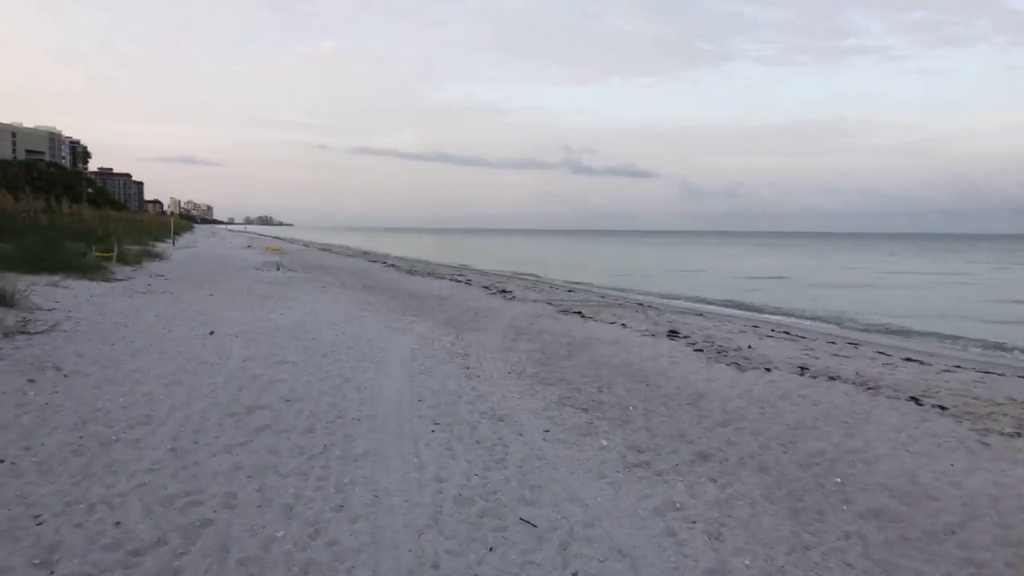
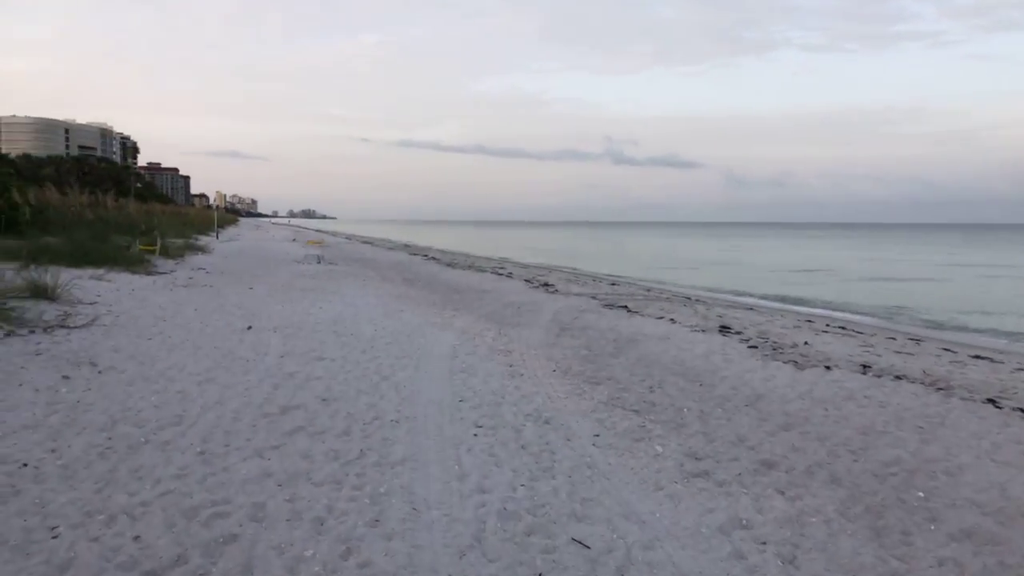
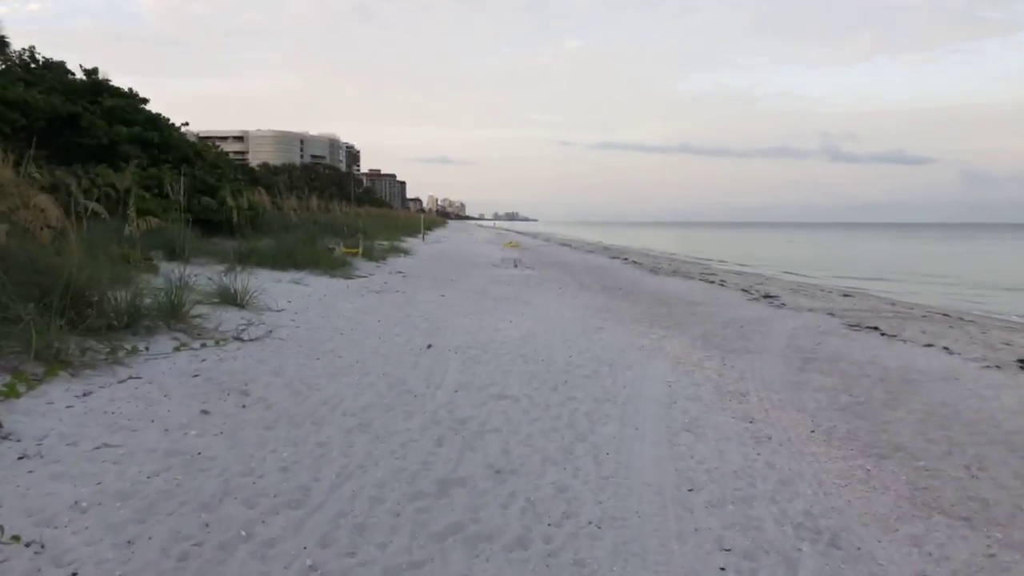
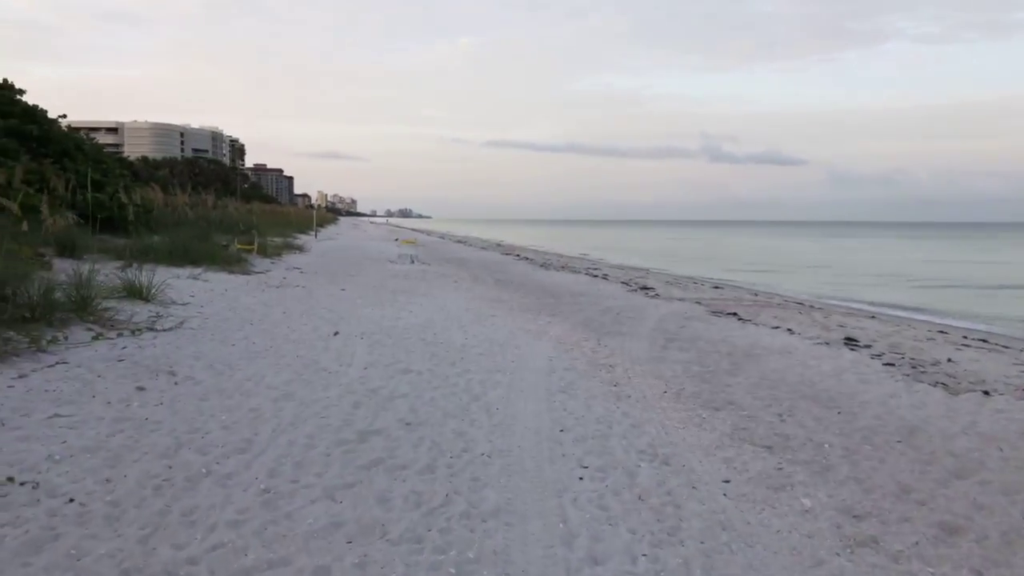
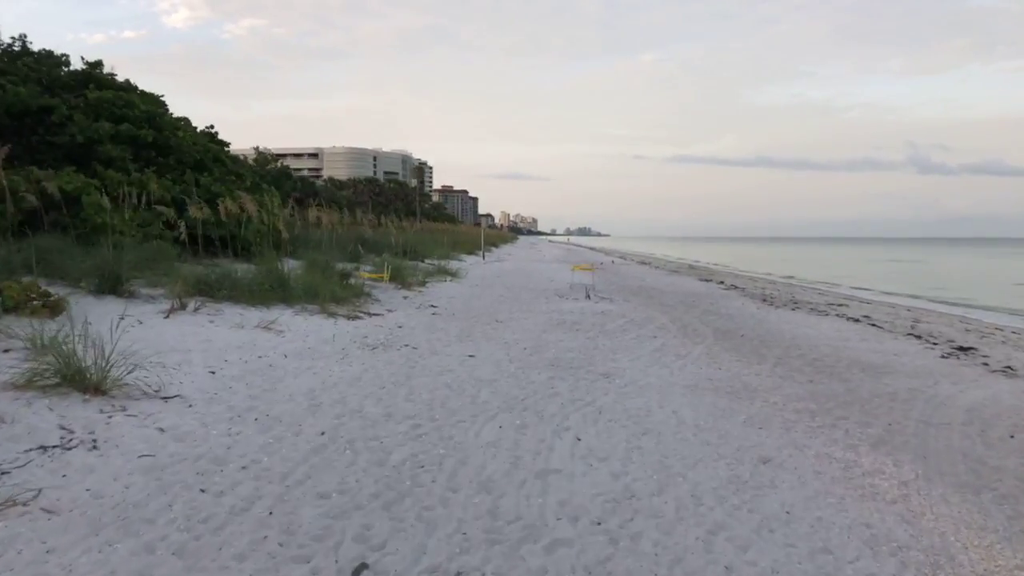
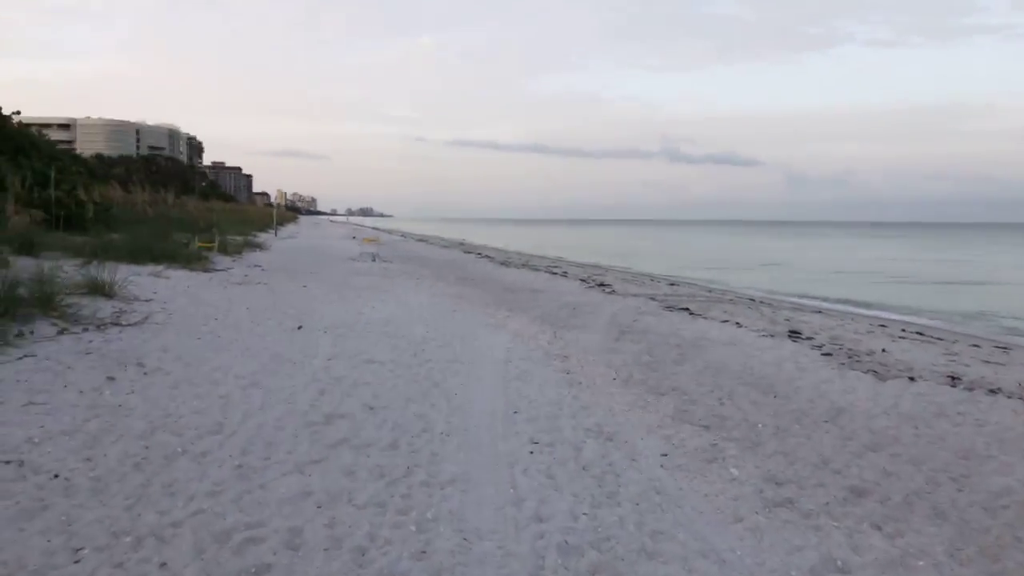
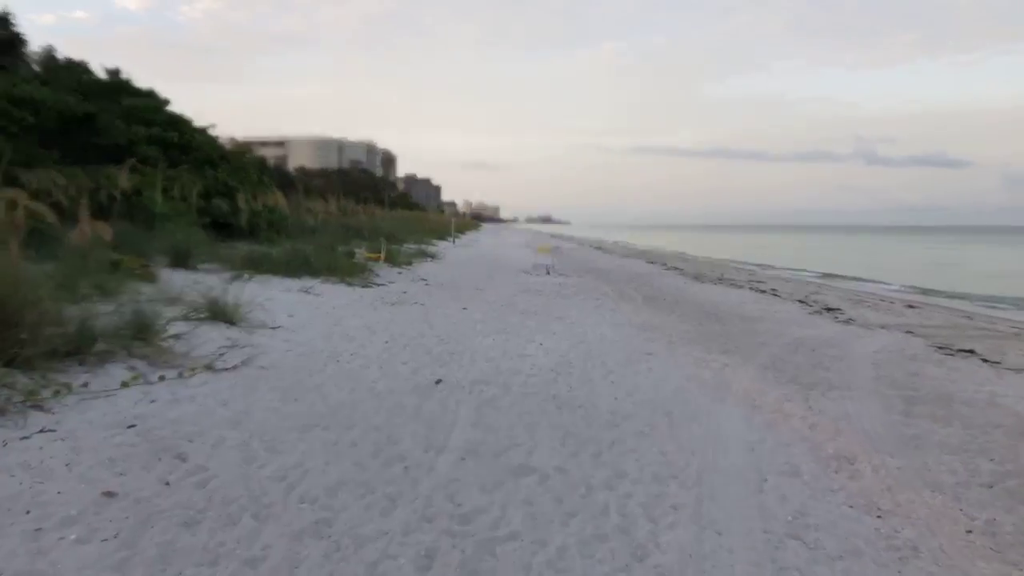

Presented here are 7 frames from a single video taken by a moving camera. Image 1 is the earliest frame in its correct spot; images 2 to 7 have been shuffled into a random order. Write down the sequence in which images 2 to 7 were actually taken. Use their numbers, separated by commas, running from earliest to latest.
2, 6, 4, 3, 7, 5
